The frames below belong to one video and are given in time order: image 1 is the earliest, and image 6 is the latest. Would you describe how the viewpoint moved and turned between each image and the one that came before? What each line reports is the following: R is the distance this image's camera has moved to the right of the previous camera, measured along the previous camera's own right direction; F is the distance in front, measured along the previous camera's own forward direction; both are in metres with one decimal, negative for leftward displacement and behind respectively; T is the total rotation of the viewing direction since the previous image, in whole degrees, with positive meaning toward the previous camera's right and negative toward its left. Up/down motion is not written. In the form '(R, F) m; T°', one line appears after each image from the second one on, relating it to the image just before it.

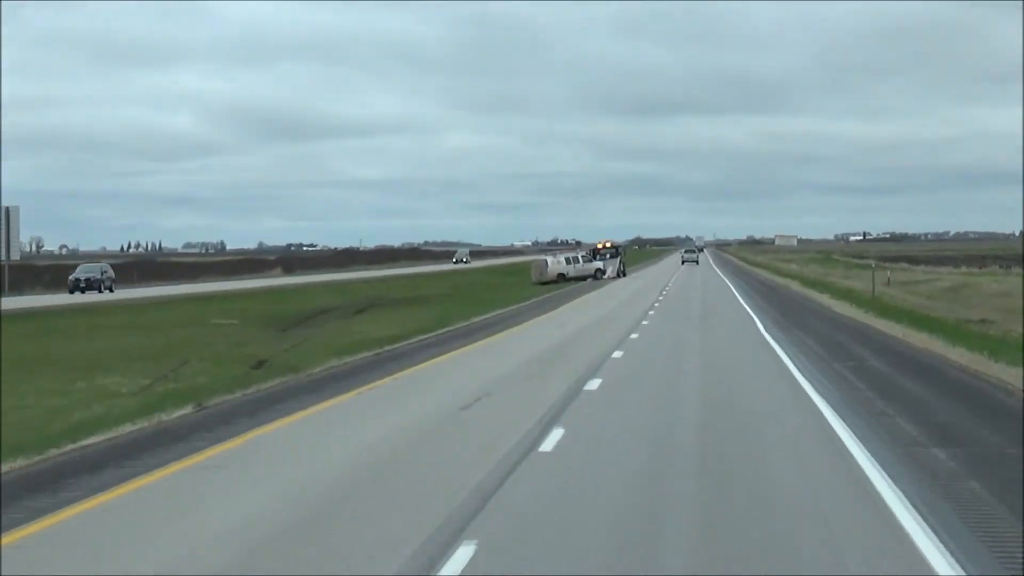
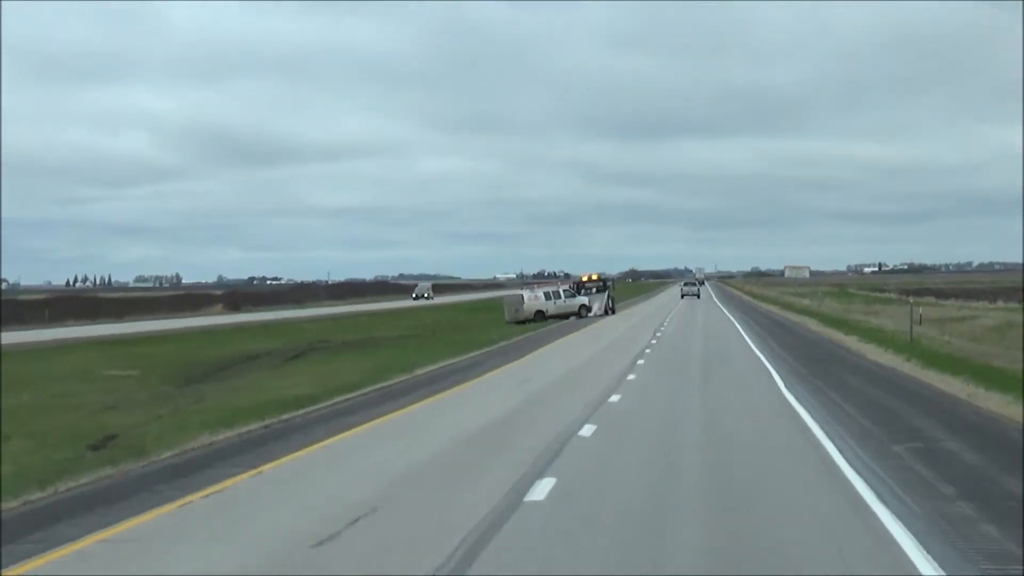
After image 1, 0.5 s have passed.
(+0.4, +2.1) m; 0°
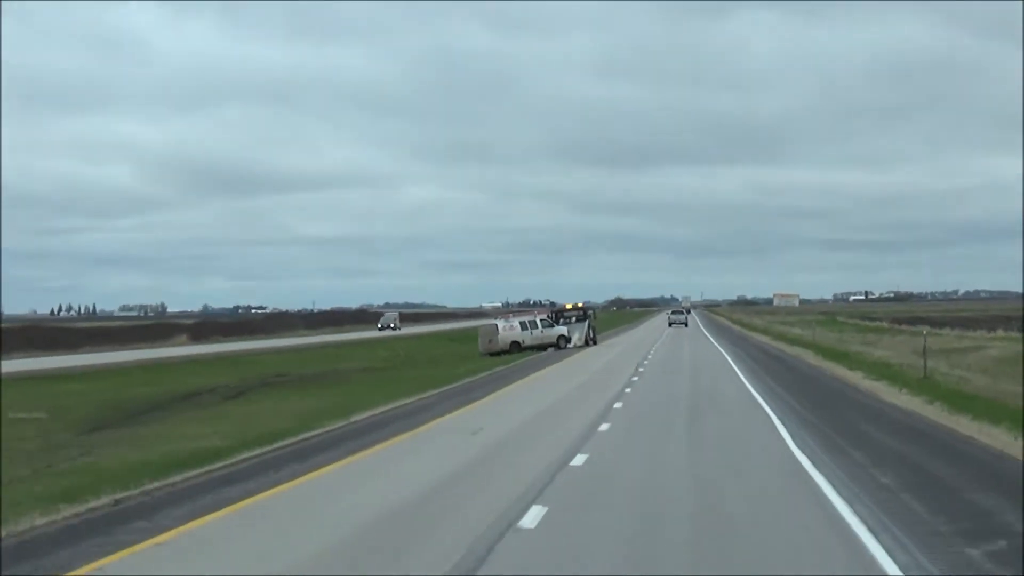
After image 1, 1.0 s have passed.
(+0.1, +0.8) m; +1°
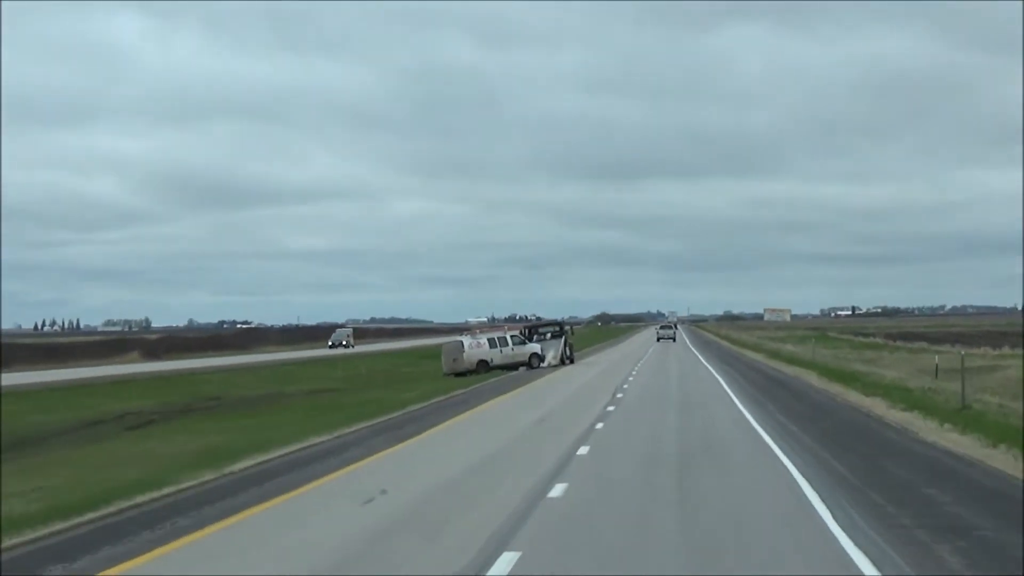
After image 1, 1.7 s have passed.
(+0.2, +1.1) m; +1°
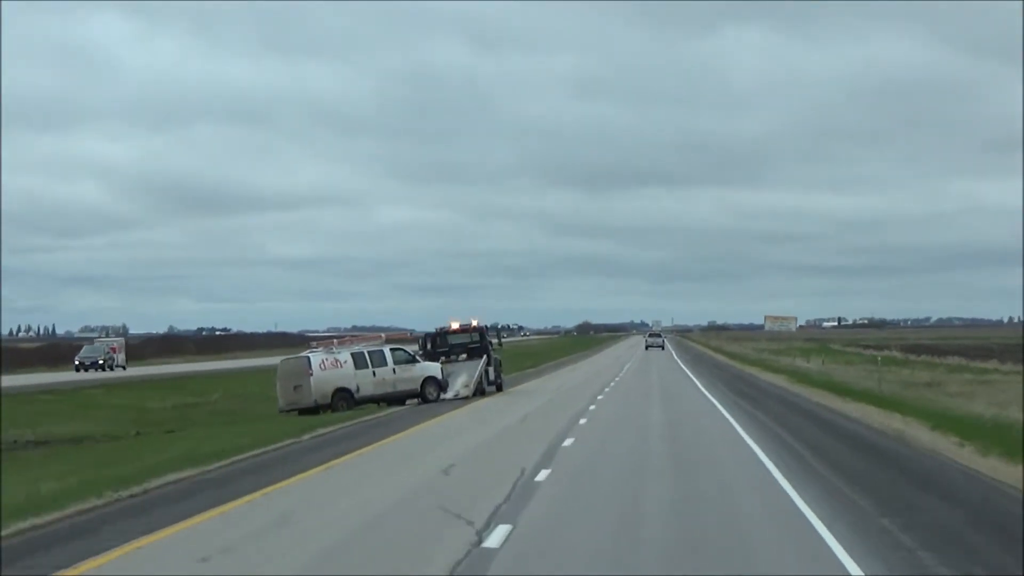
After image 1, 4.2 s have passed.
(+0.6, +4.0) m; +1°
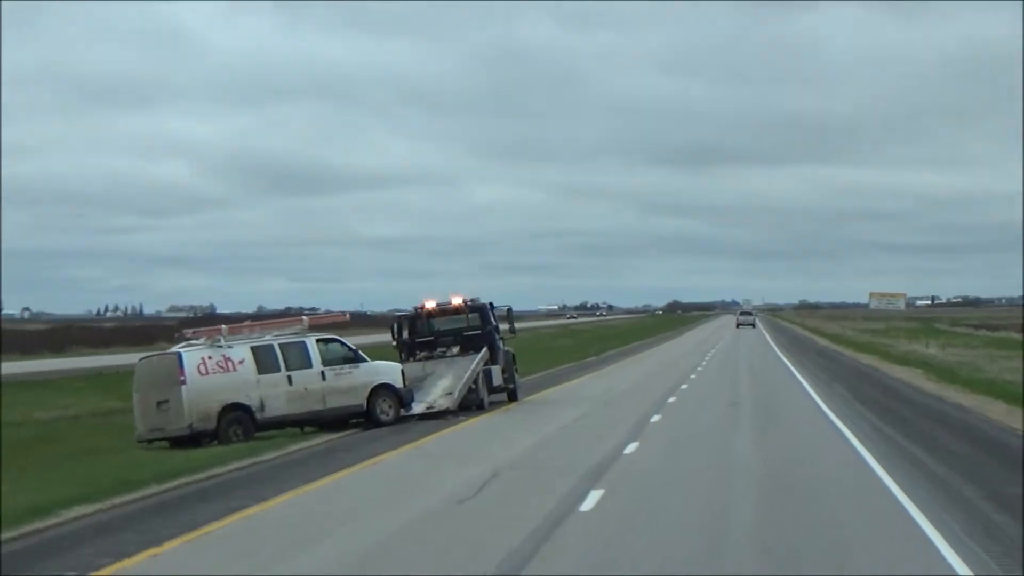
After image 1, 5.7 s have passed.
(+0.3, +2.5) m; -4°
